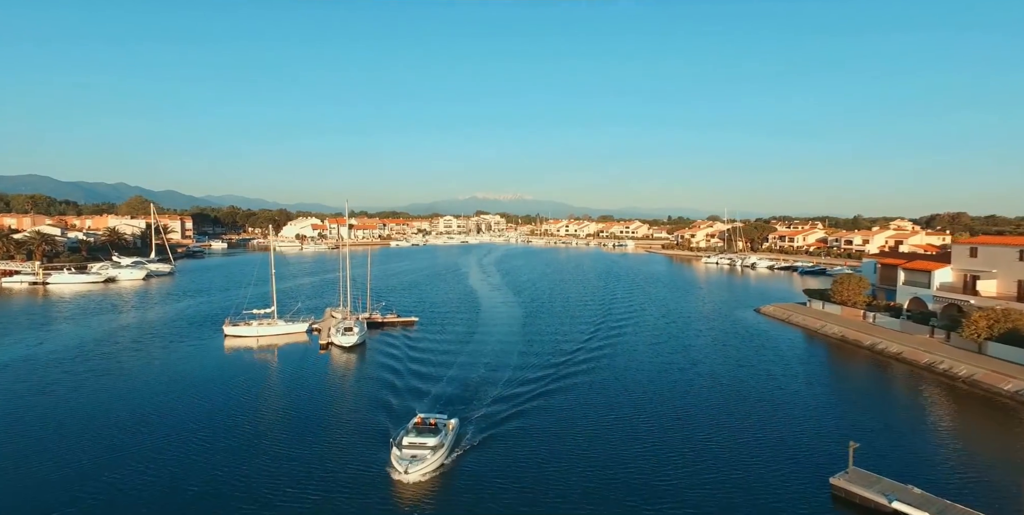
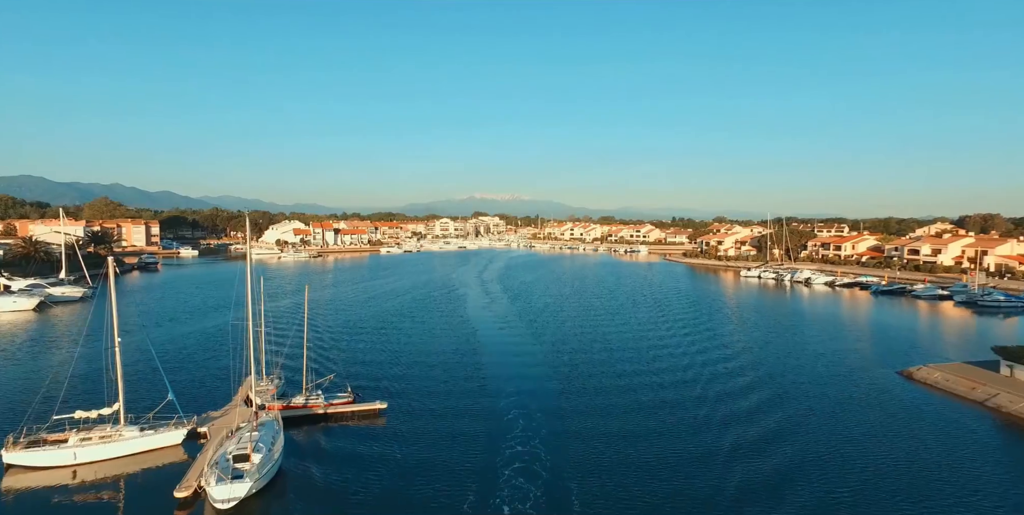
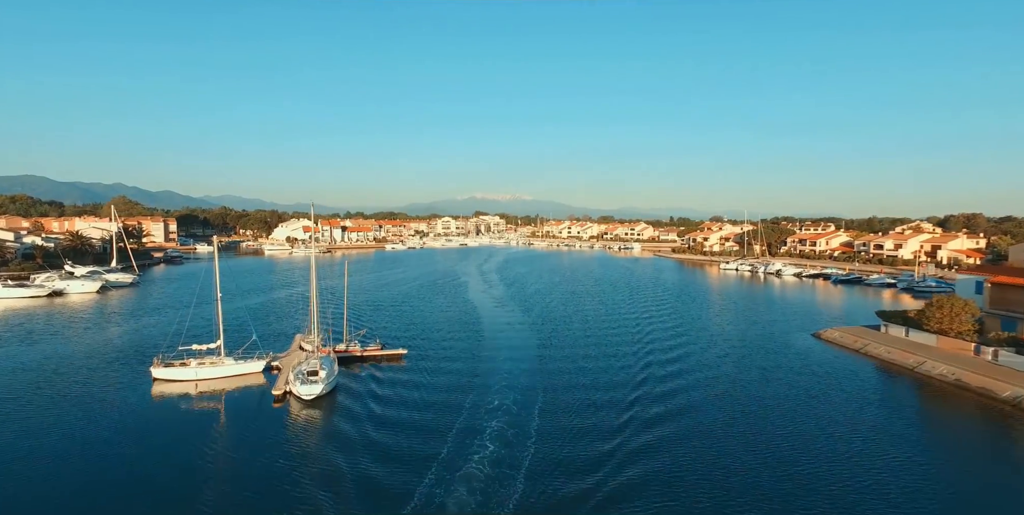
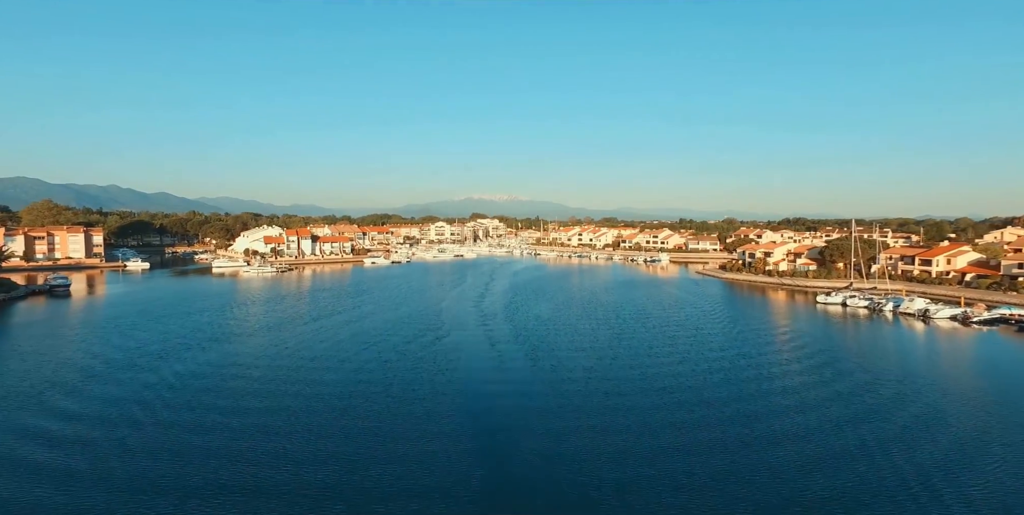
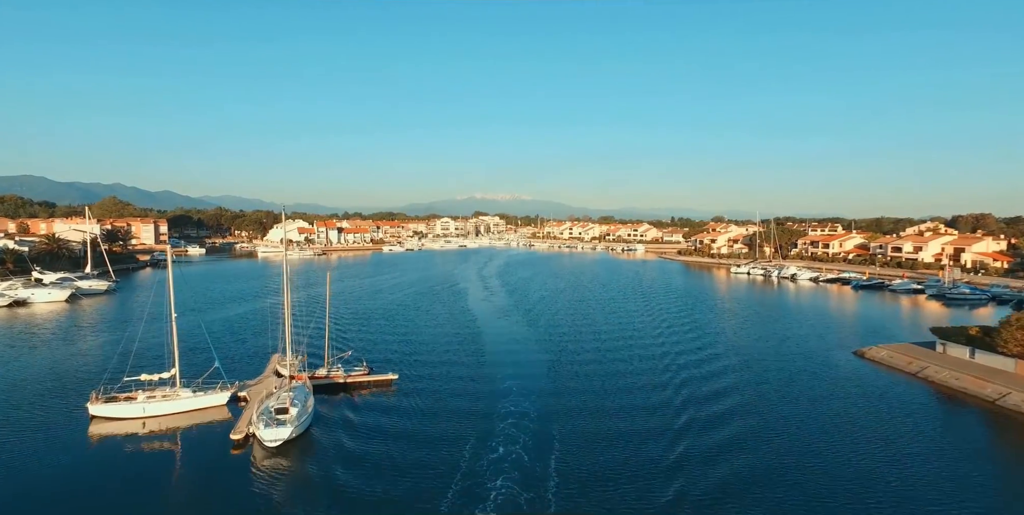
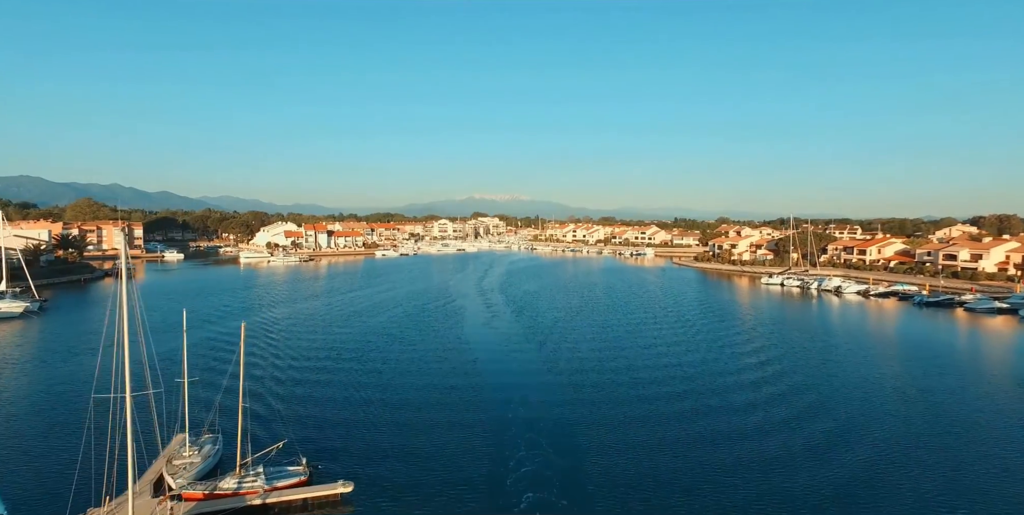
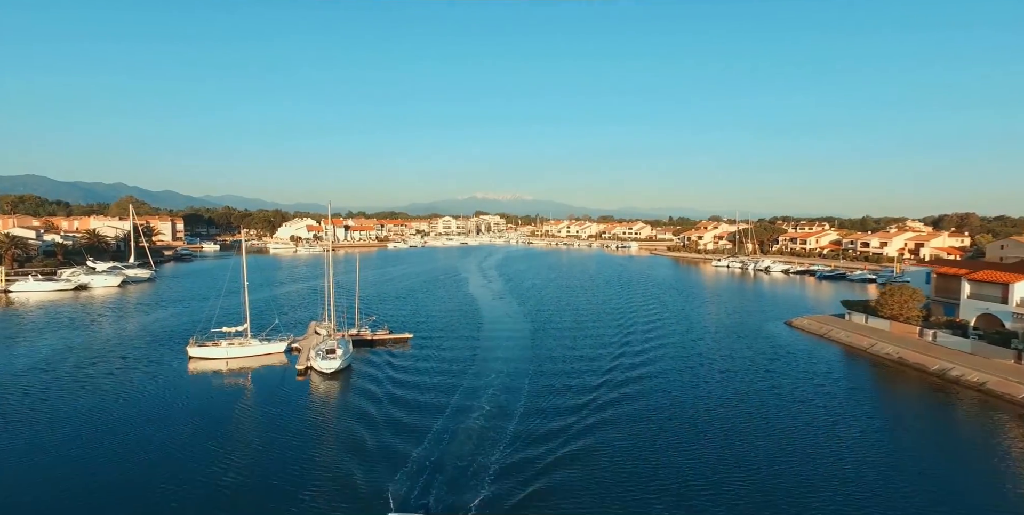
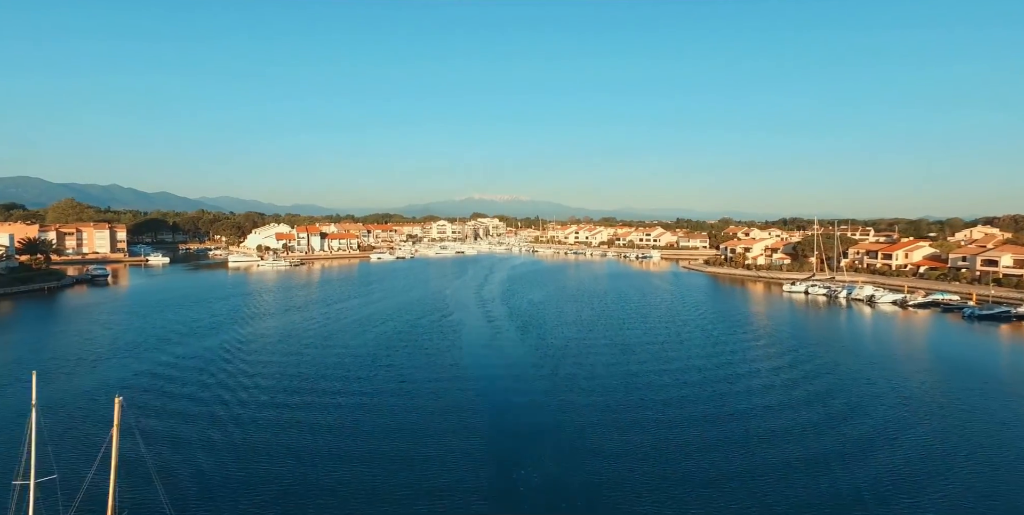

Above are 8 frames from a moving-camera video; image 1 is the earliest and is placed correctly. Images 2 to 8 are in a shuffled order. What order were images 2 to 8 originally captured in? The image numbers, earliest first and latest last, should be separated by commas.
7, 3, 5, 2, 6, 8, 4
